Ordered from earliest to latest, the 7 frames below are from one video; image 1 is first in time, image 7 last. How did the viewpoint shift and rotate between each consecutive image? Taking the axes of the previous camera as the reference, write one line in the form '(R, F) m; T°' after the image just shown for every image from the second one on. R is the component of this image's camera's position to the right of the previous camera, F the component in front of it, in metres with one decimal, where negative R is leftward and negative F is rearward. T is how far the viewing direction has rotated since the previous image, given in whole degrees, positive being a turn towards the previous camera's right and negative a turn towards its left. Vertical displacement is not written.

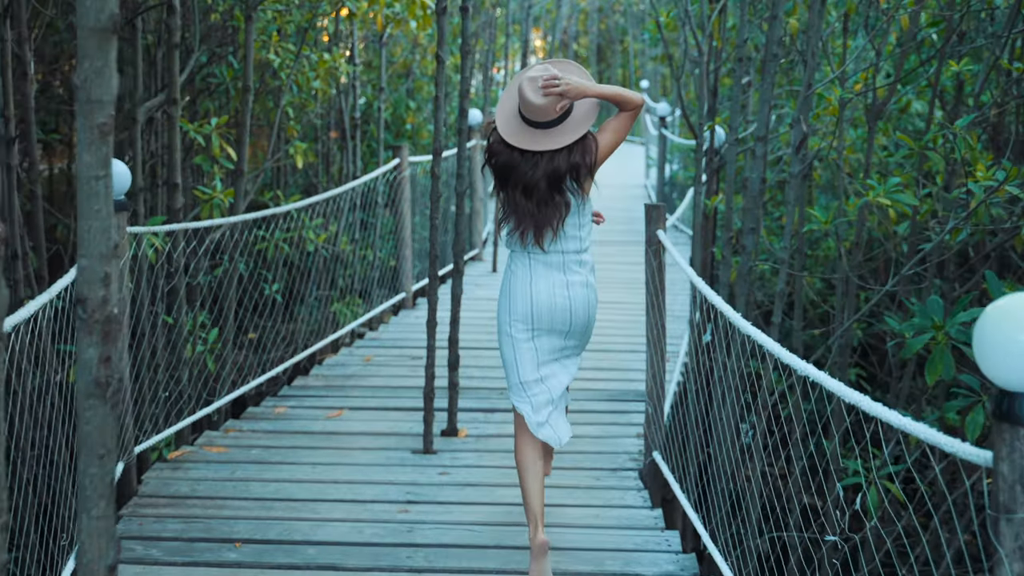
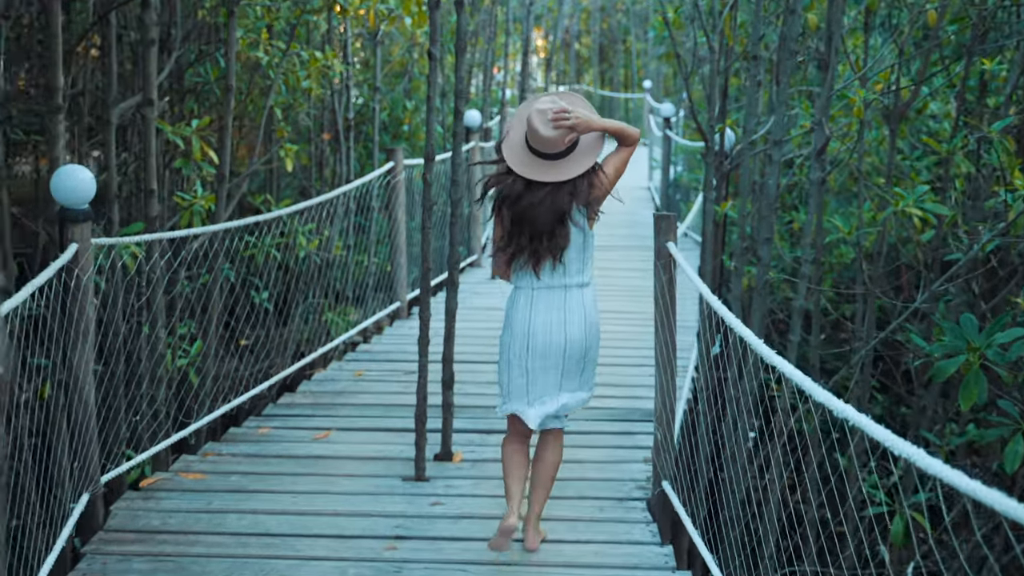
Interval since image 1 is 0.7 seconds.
(0.0, +0.3) m; 0°
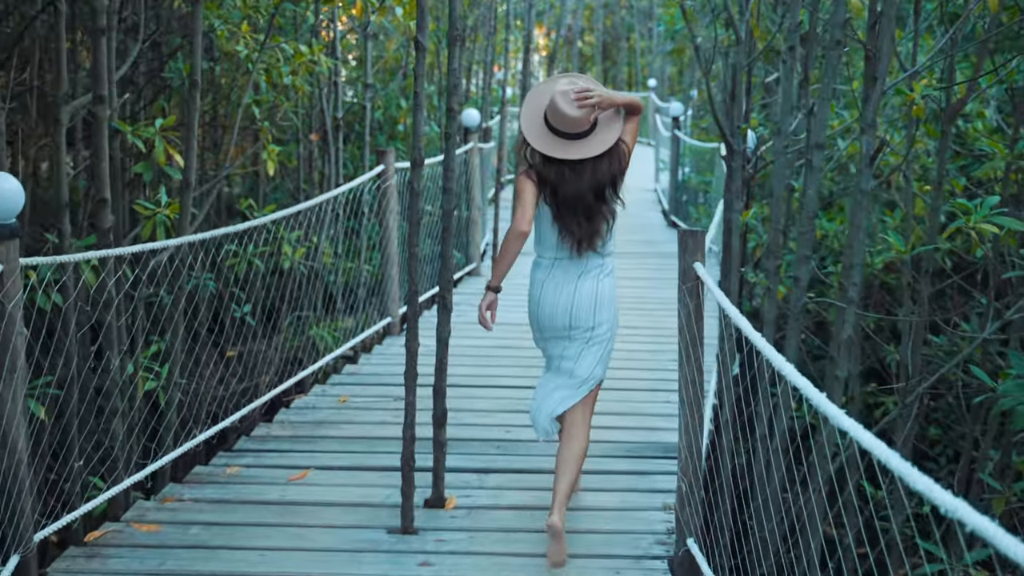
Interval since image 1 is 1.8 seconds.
(0.0, +0.5) m; 0°
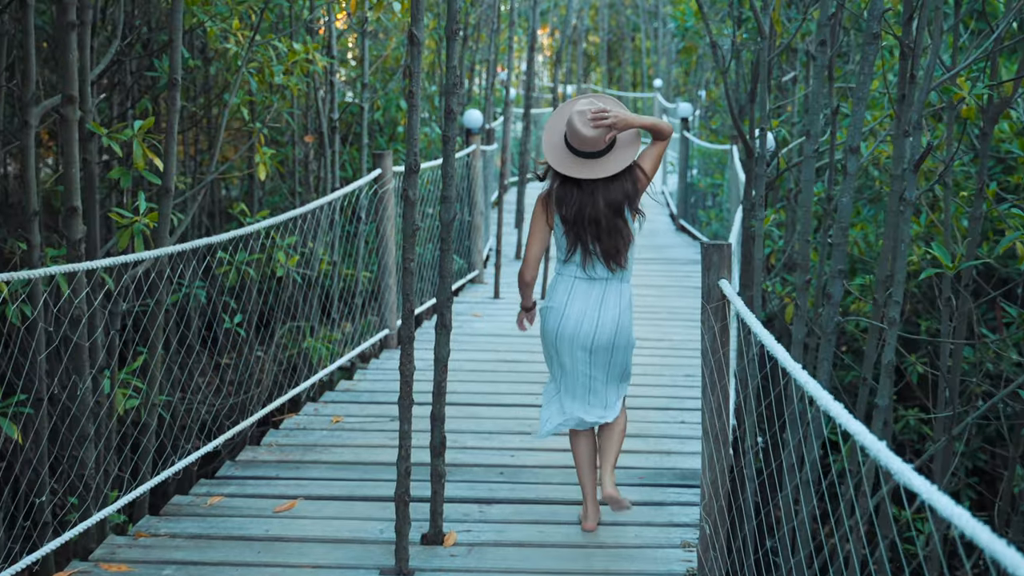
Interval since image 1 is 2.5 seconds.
(0.0, +0.3) m; 0°
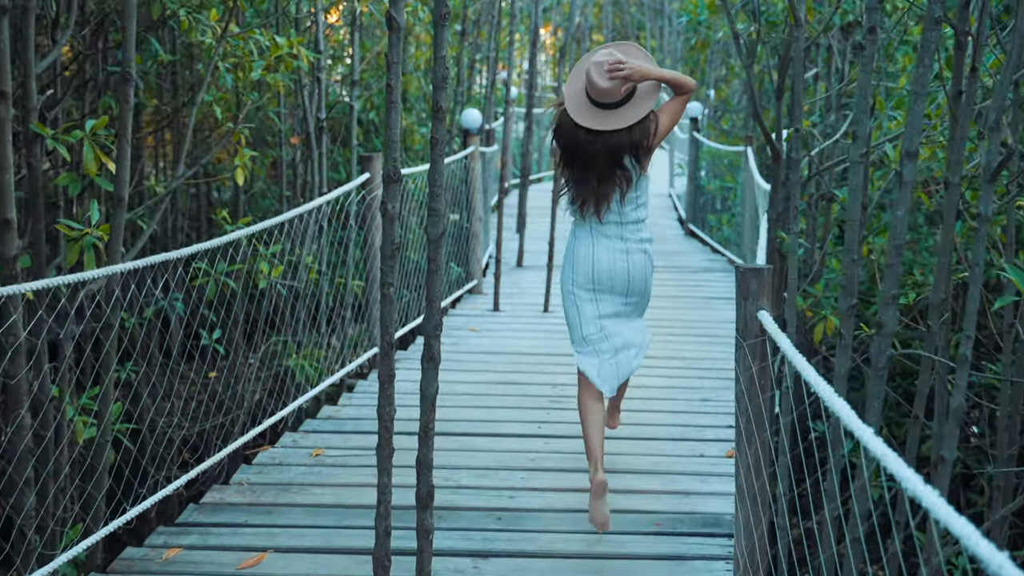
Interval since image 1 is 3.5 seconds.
(0.0, +0.4) m; 0°
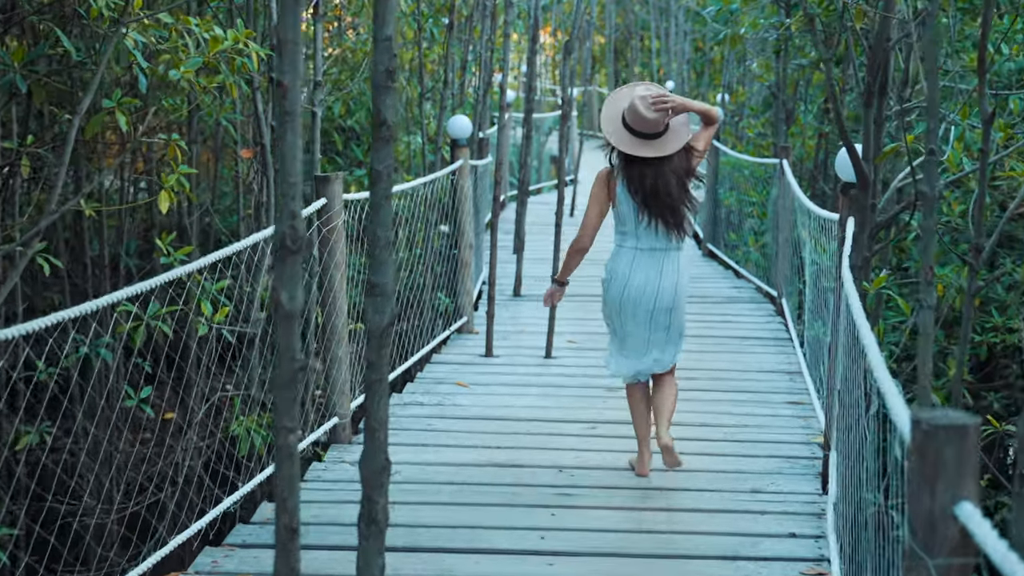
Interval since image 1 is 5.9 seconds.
(0.0, +1.0) m; 0°
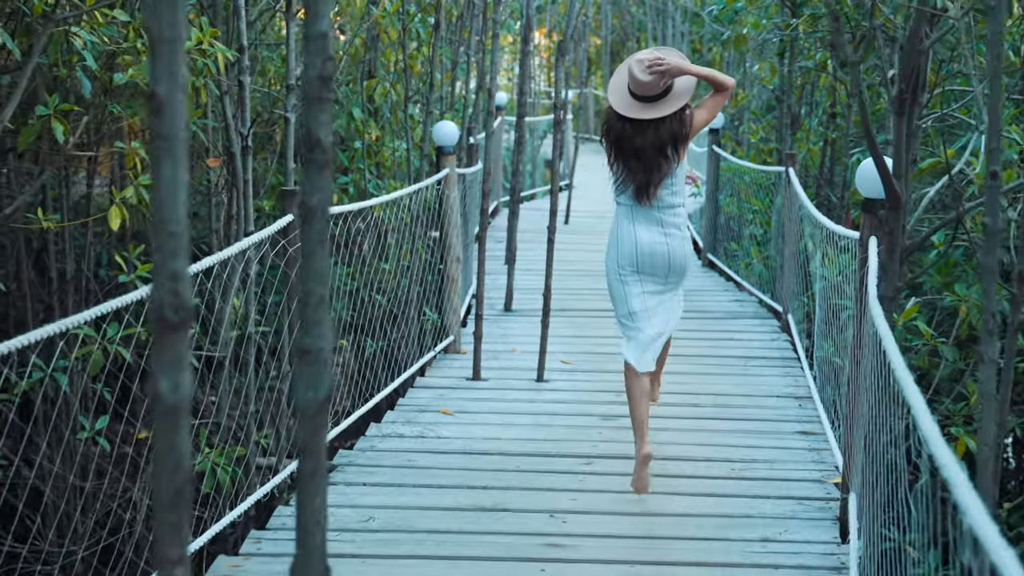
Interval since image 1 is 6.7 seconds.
(0.0, +0.4) m; 0°
